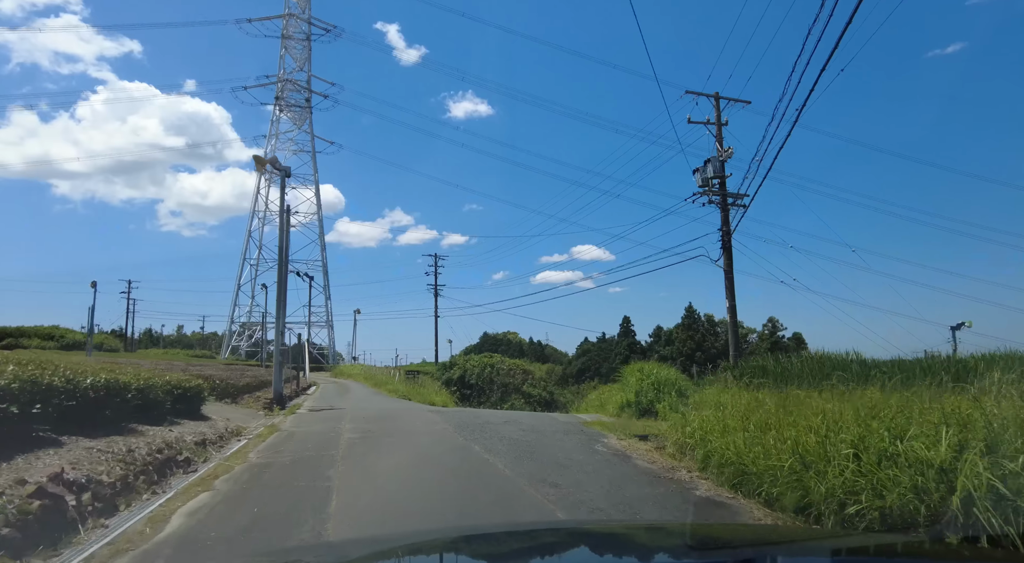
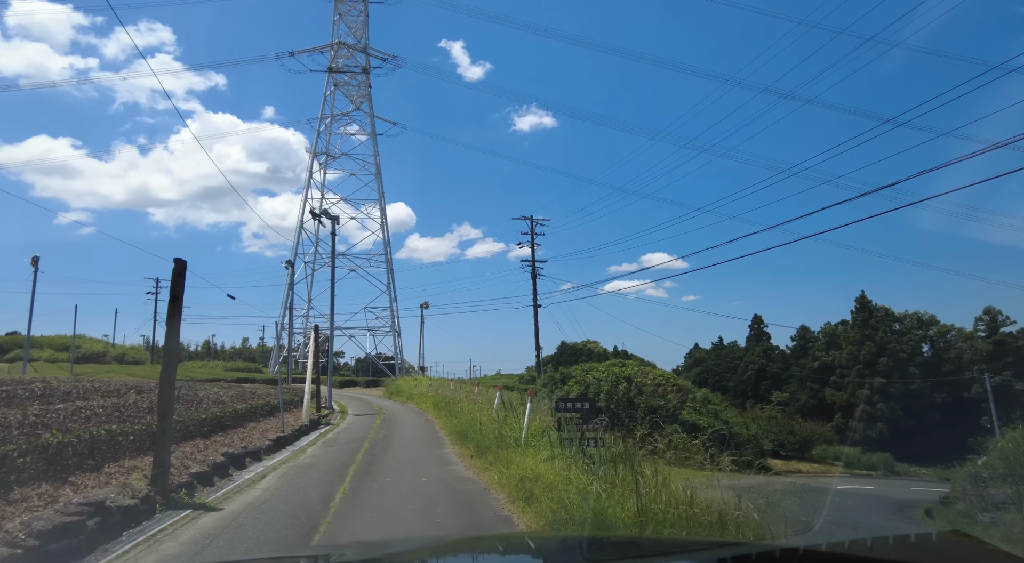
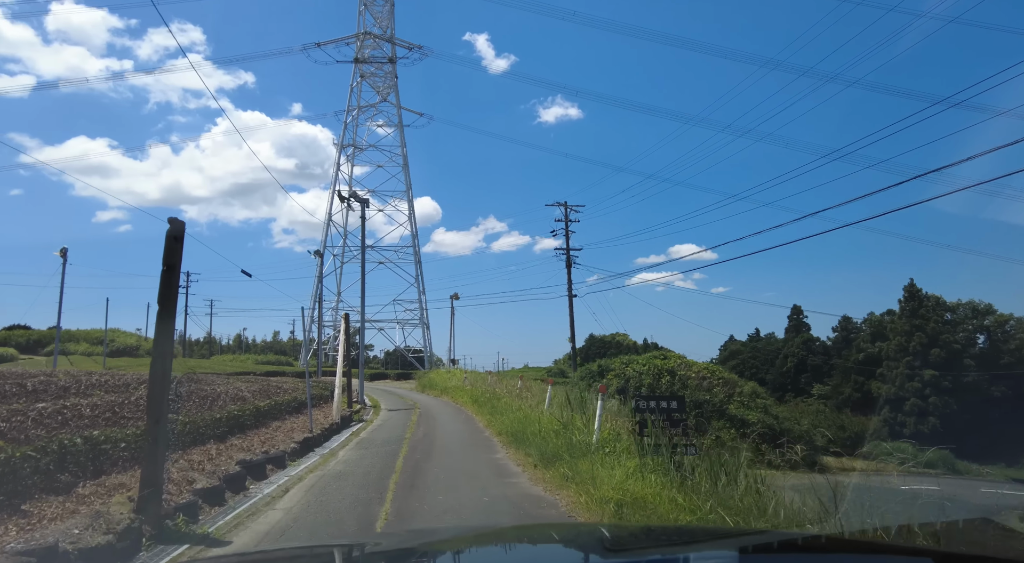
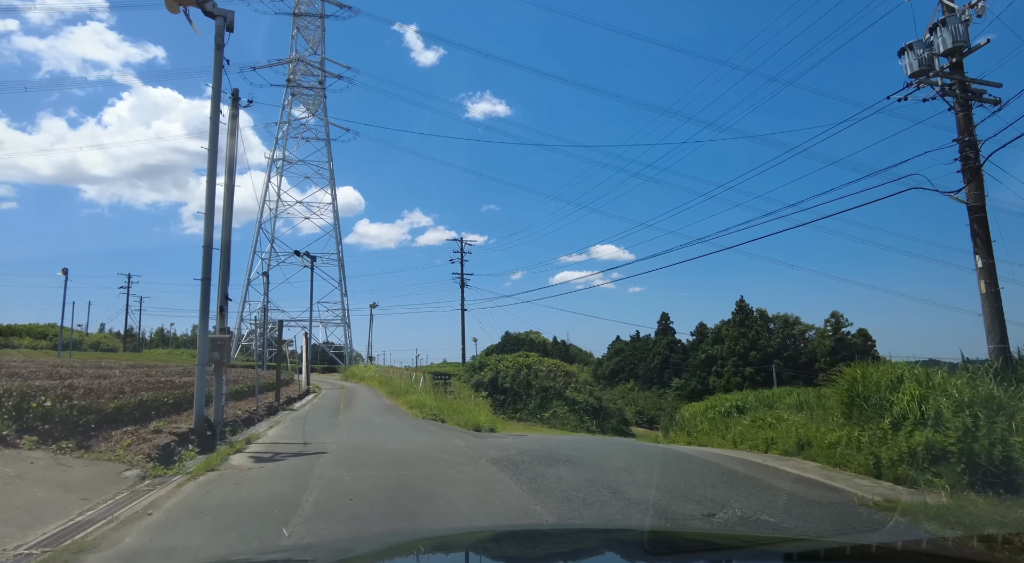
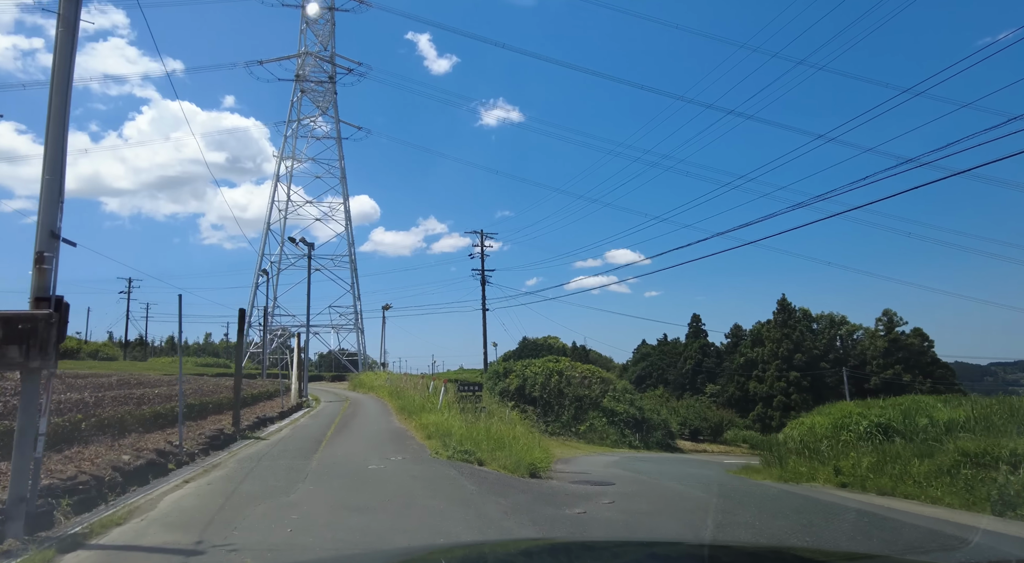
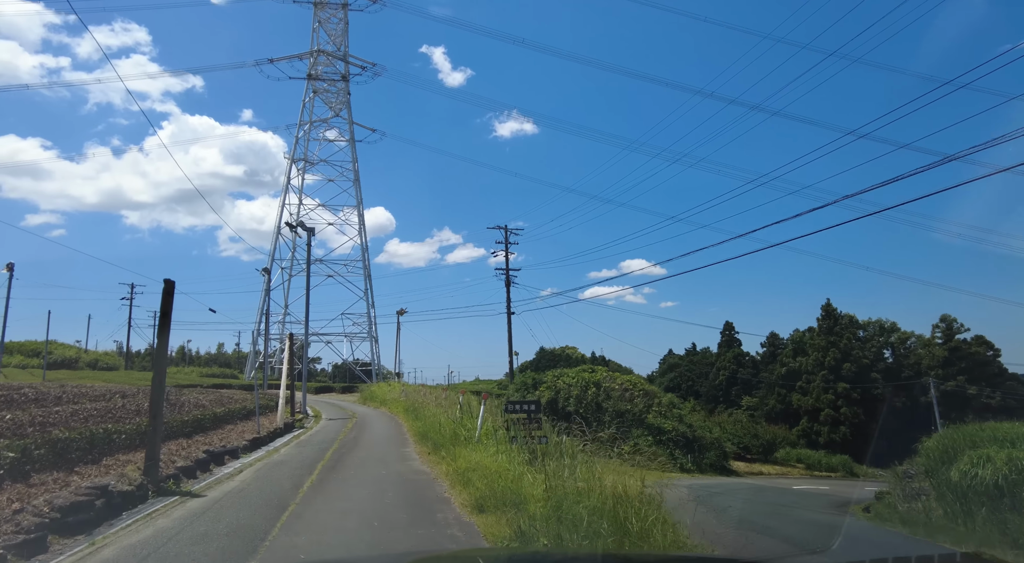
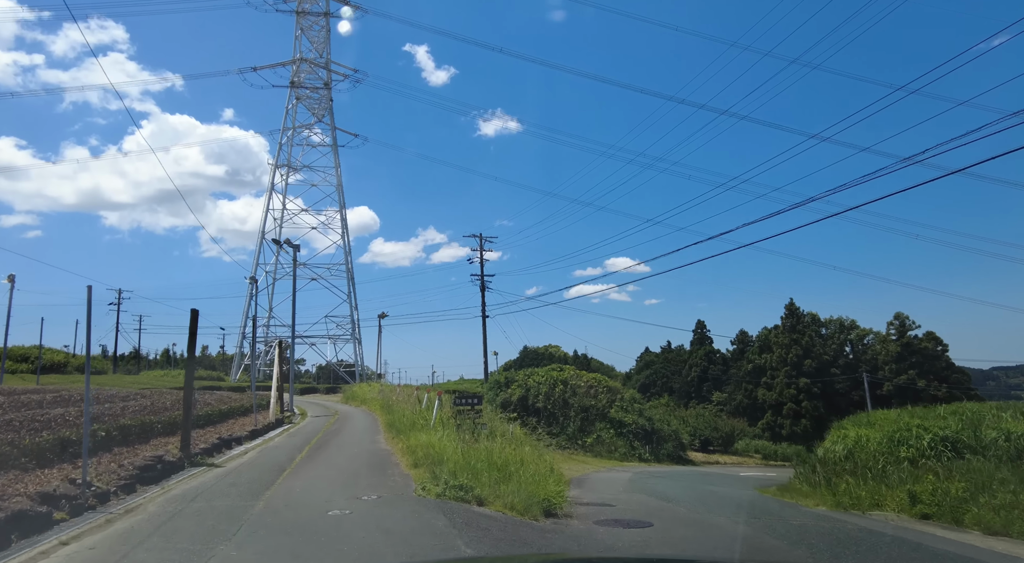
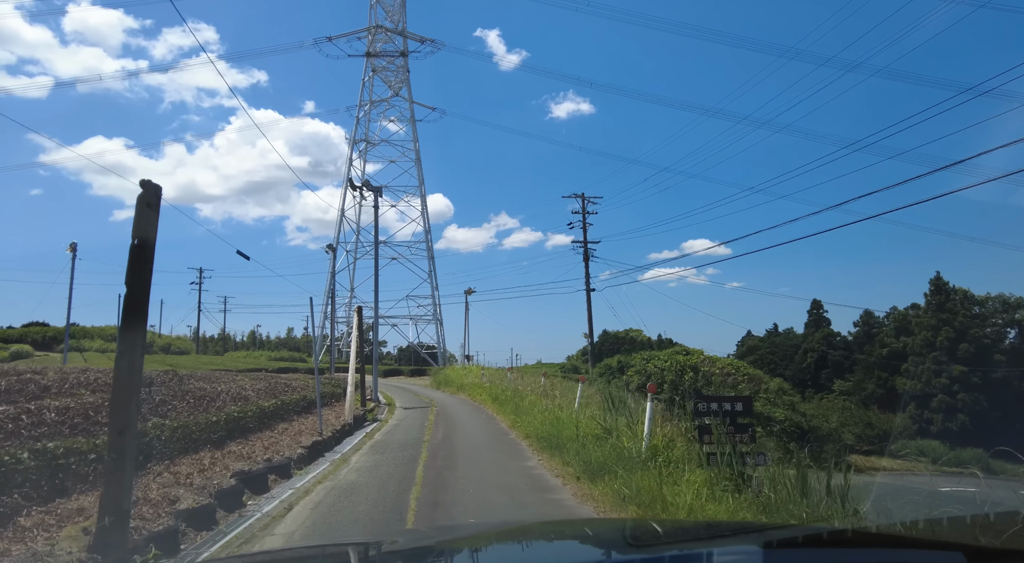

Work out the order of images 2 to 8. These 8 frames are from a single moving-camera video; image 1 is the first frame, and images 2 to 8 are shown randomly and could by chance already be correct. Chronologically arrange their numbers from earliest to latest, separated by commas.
4, 5, 7, 6, 2, 3, 8
